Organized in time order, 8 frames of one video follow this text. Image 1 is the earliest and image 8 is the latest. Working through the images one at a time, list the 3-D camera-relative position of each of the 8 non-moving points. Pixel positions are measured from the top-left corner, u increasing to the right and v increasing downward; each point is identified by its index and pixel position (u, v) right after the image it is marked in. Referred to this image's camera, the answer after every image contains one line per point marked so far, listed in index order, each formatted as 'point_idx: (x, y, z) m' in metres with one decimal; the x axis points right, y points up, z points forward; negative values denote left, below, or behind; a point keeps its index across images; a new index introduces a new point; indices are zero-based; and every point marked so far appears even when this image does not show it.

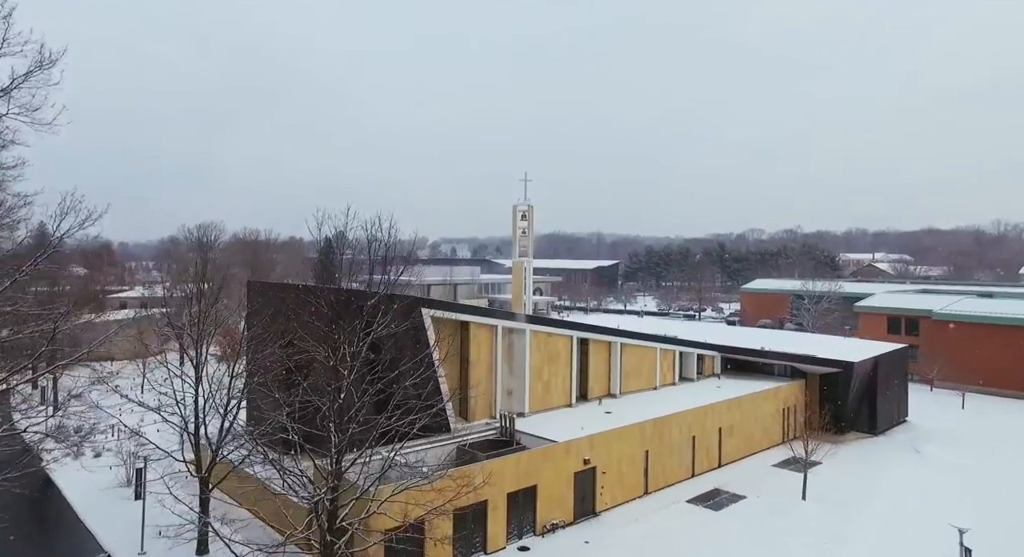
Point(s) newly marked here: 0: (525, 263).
0: (+0.3, +0.3, +19.4) m
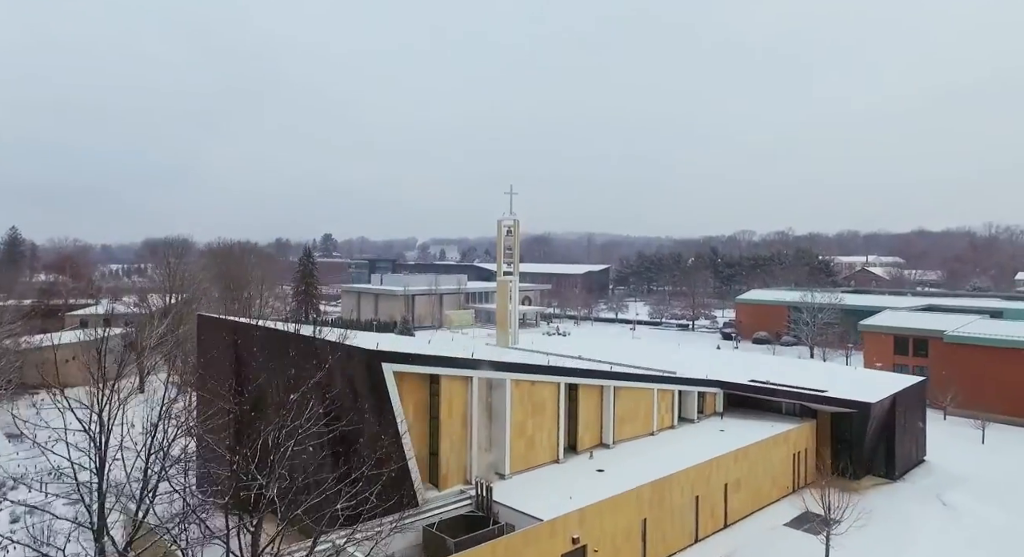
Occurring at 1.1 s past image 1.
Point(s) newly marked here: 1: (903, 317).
0: (-0.1, -0.1, +18.1) m
1: (+10.7, -1.1, +19.9) m
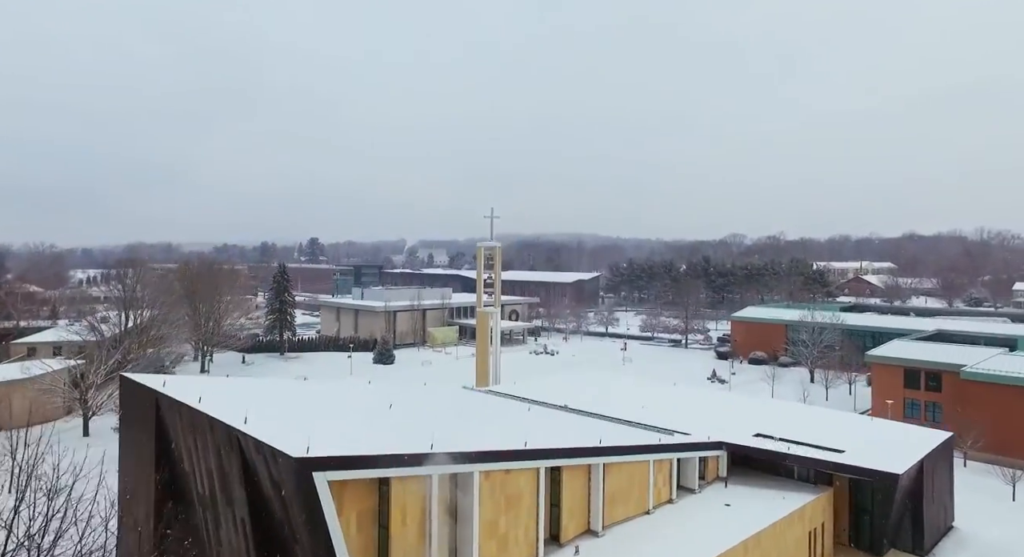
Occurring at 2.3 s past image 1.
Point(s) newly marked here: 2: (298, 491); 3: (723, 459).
0: (-0.5, -0.8, +16.7) m
1: (+10.2, -1.8, +18.6) m
2: (-1.7, -1.7, +6.0) m
3: (+3.1, -2.7, +10.8) m
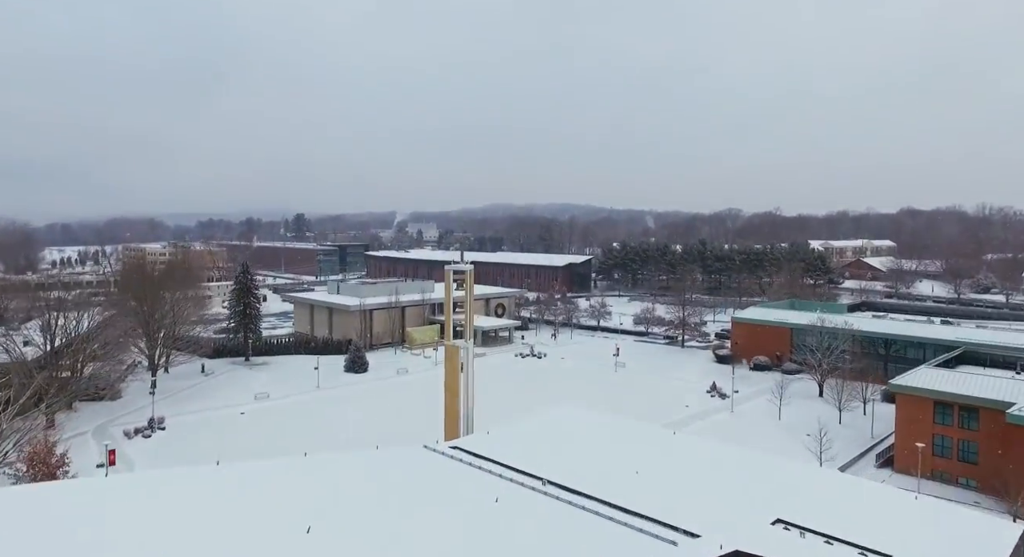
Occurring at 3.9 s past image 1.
0: (-1.0, -1.4, +14.3) m
1: (+9.7, -2.2, +16.4) m
2: (-2.1, -2.7, +3.7) m
3: (+2.7, -3.4, +8.5) m
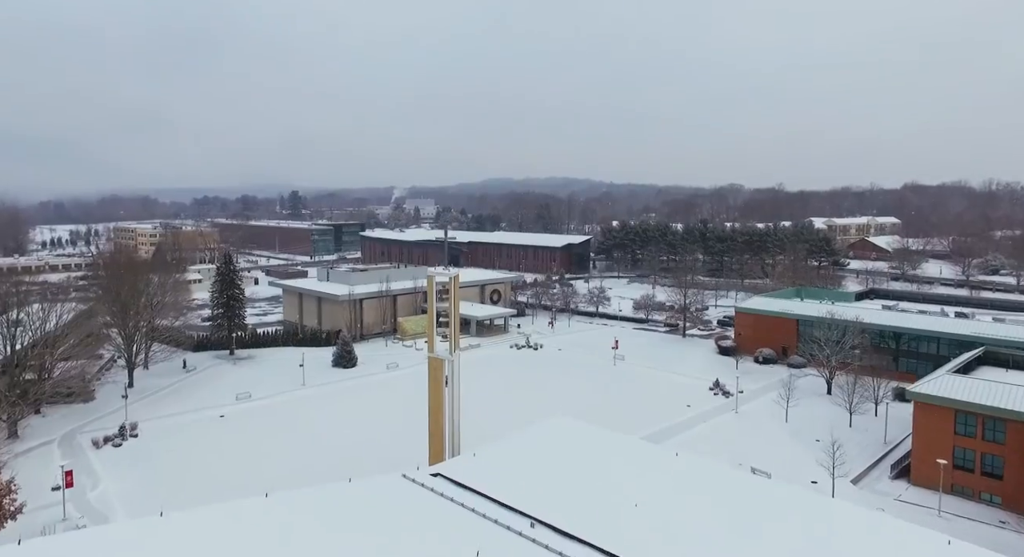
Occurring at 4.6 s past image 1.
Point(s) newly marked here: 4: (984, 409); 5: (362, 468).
0: (-1.2, -1.5, +13.2) m
1: (+9.5, -2.2, +15.3) m
2: (-2.3, -3.2, +2.6) m
3: (+2.5, -3.7, +7.5) m
4: (+9.4, -2.6, +14.4) m
5: (-3.7, -4.7, +18.2) m
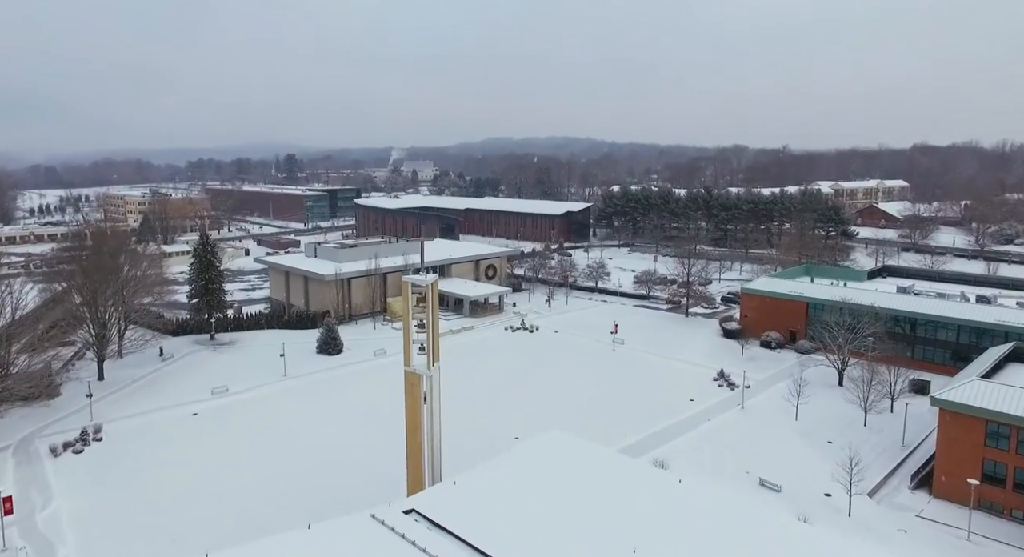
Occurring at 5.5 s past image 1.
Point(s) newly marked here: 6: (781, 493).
0: (-1.4, -1.6, +11.8) m
1: (+9.3, -2.1, +14.0) m
2: (-2.6, -3.9, +1.4) m
3: (+2.2, -4.1, +6.3) m
4: (+9.1, -2.5, +13.1) m
5: (-4.0, -4.5, +17.0) m
6: (+5.4, -4.3, +14.5) m
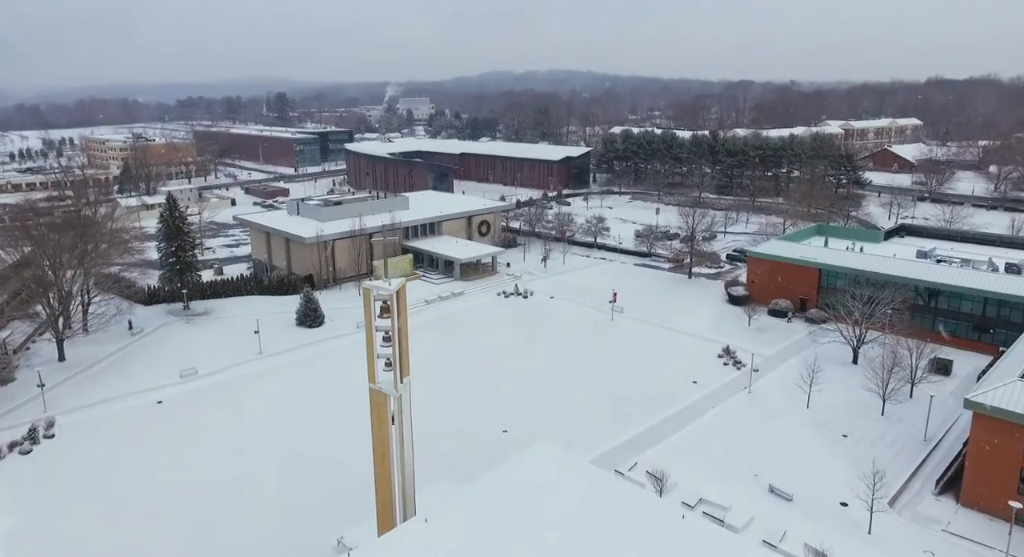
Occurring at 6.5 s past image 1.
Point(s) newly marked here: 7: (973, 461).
0: (-1.7, -1.6, +10.3) m
1: (+9.0, -2.0, +12.4) m
2: (-2.9, -4.9, +0.1) m
3: (+1.9, -4.7, +5.0) m
4: (+8.8, -2.4, +11.6) m
5: (-4.2, -4.1, +15.7) m
6: (+5.1, -4.1, +13.2) m
7: (+8.1, -3.2, +12.8) m
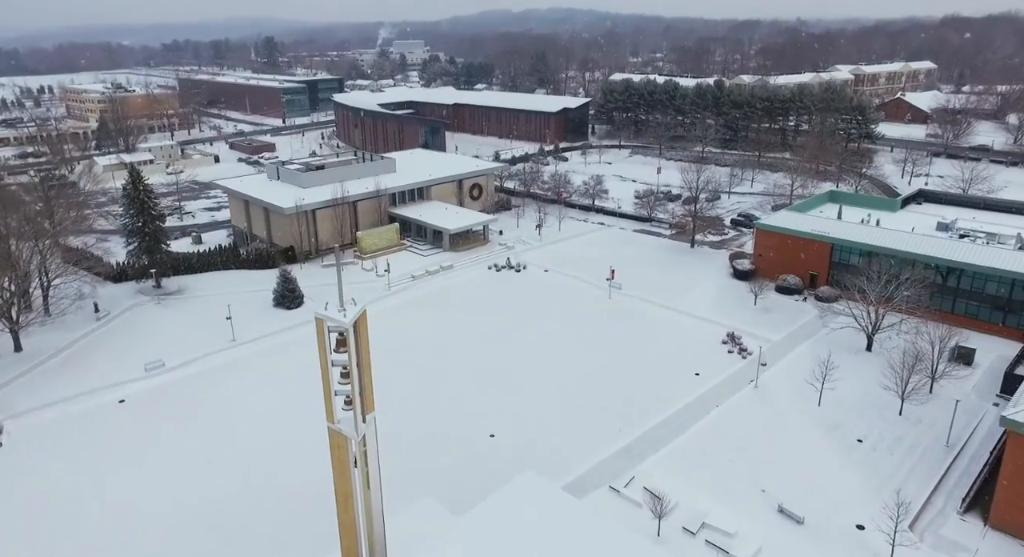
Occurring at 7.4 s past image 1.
0: (-2.0, -1.9, +9.0) m
1: (+8.7, -2.0, +11.1) m
2: (-3.1, -6.0, -0.9) m
3: (+1.7, -5.3, +3.9) m
4: (+8.6, -2.6, +10.3) m
5: (-4.5, -4.0, +14.5) m
6: (+4.8, -4.1, +12.1) m
7: (+7.8, -3.3, +11.6) m
